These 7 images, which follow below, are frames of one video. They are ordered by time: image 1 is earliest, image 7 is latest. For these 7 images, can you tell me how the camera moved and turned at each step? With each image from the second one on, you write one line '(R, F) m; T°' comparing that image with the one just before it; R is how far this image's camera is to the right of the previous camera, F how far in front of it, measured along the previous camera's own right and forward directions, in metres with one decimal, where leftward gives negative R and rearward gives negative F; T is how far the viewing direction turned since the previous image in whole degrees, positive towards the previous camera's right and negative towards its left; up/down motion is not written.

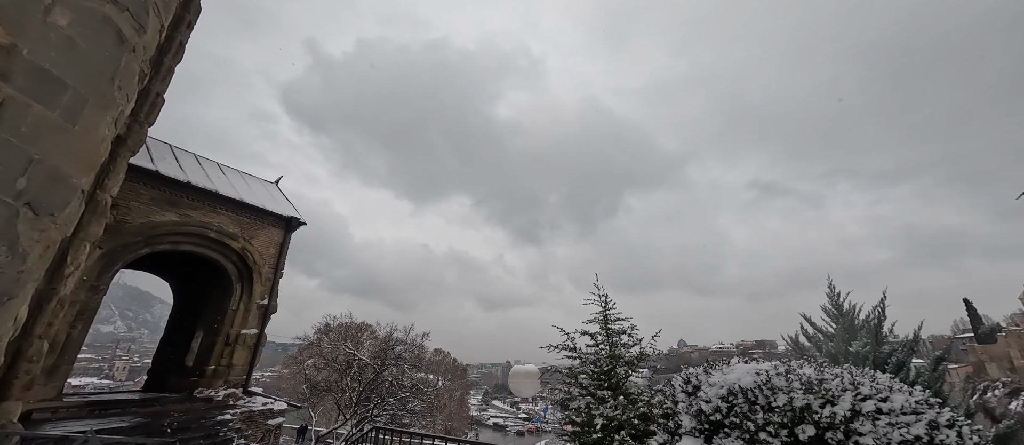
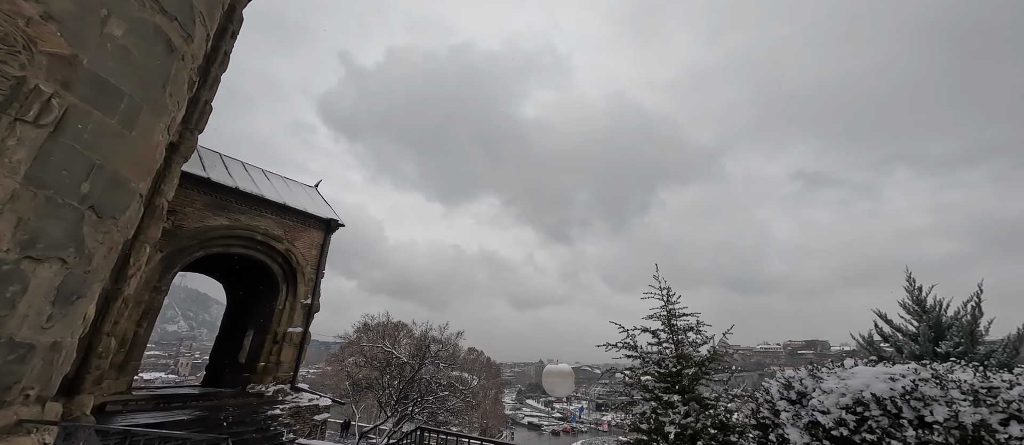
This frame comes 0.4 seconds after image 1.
(-0.1, +0.1) m; -5°
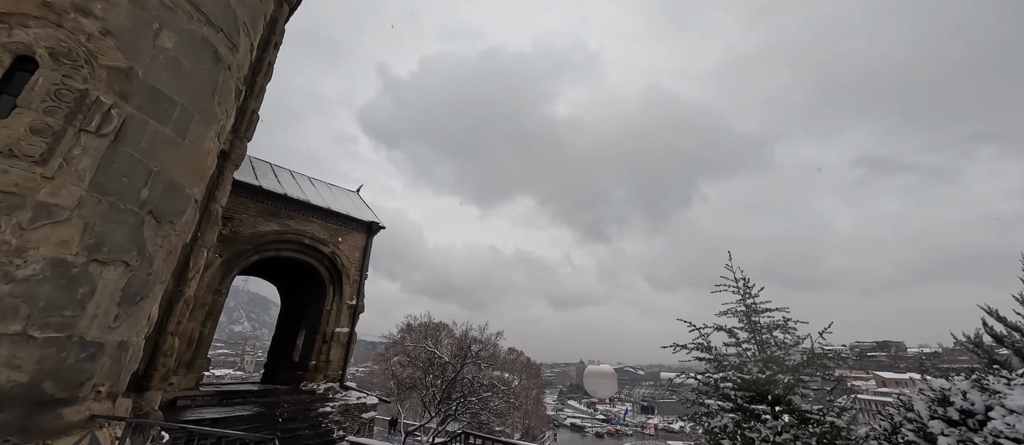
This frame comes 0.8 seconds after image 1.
(0.0, +0.2) m; -5°
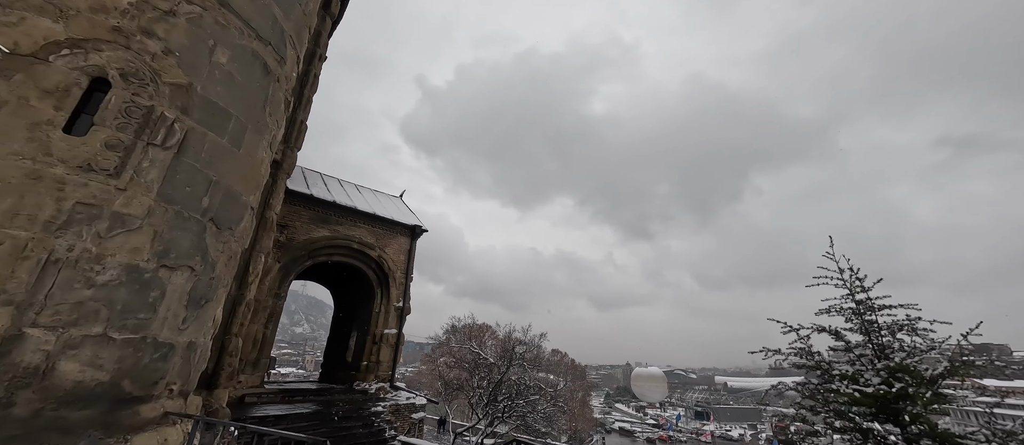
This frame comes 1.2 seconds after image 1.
(0.0, +0.1) m; -6°
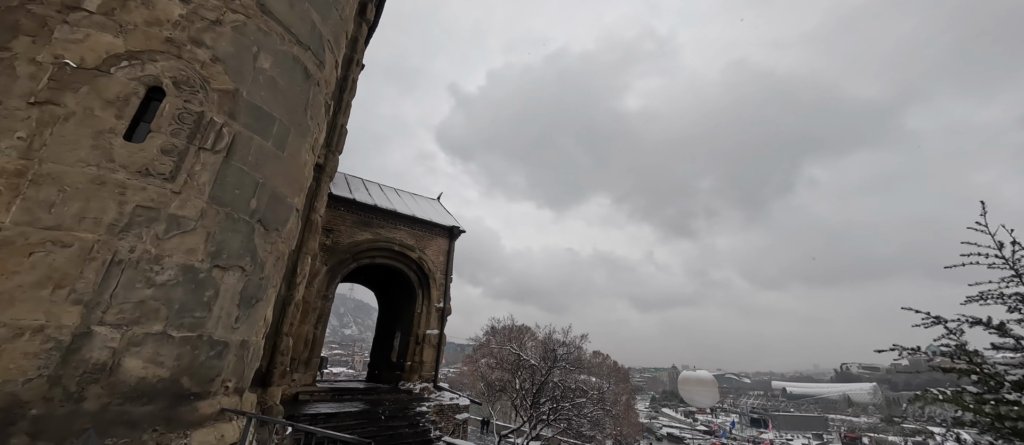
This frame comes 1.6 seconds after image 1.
(-0.1, +0.1) m; -5°
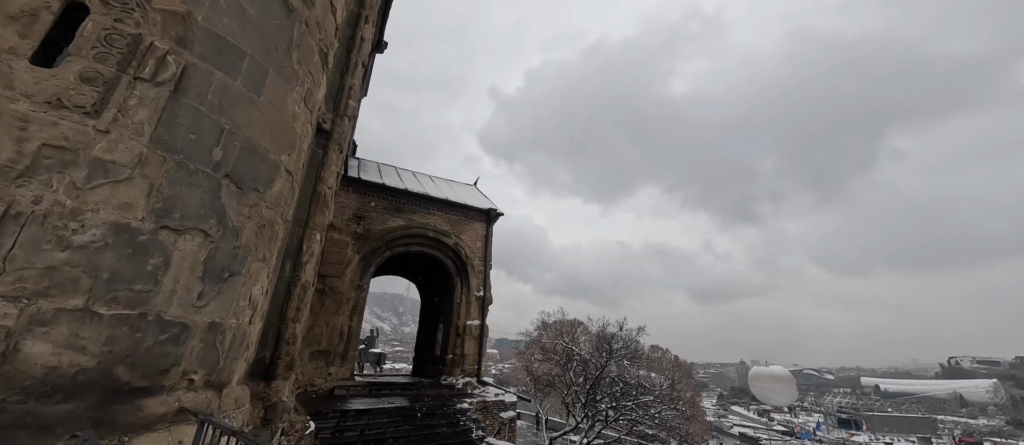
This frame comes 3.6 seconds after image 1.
(+0.1, +0.9) m; -7°
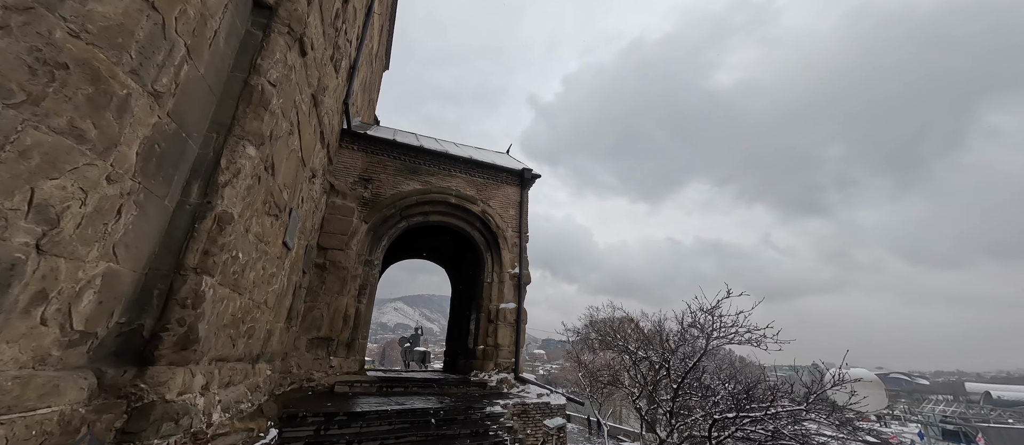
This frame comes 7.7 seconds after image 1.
(0.0, +1.7) m; -6°
